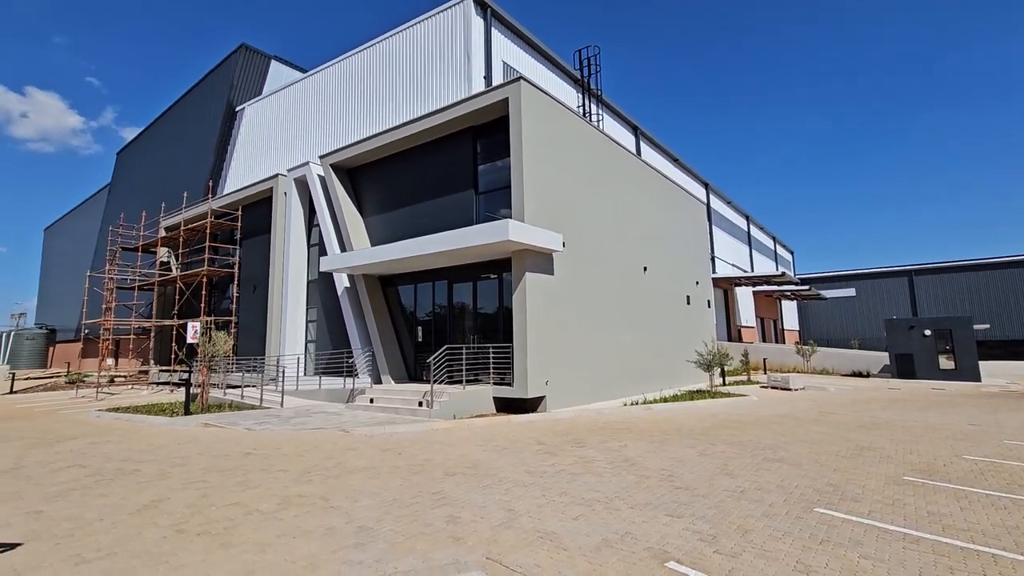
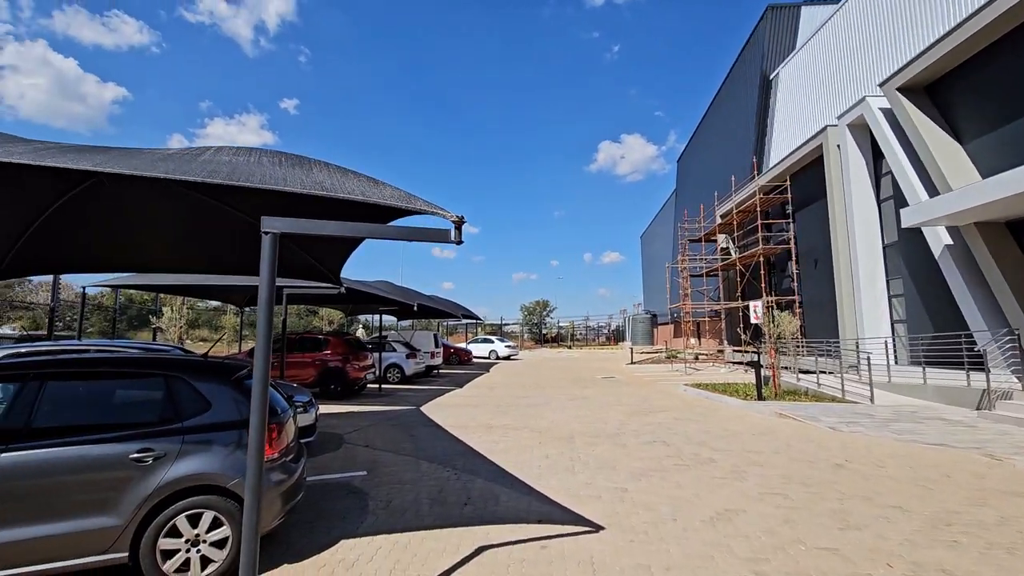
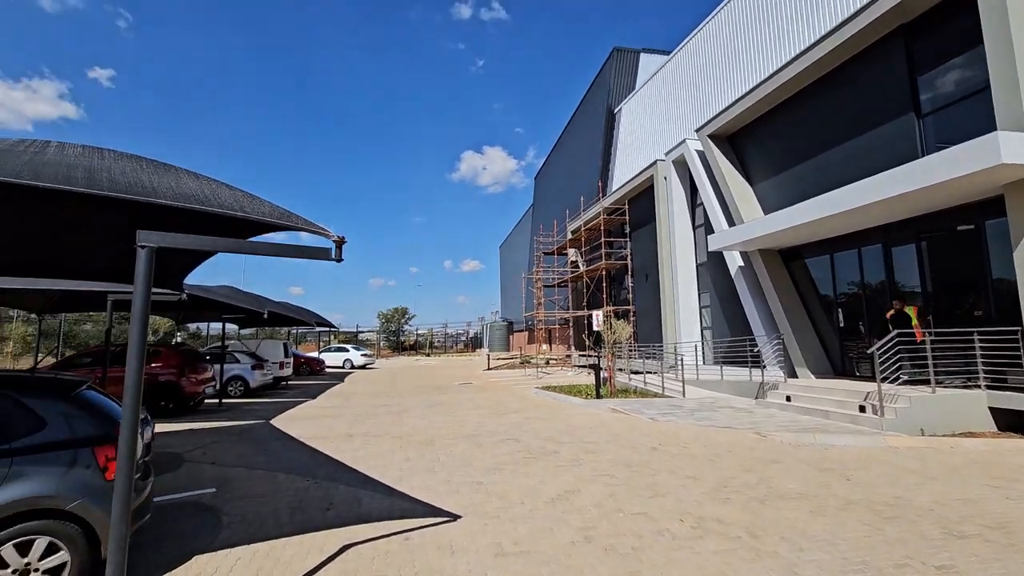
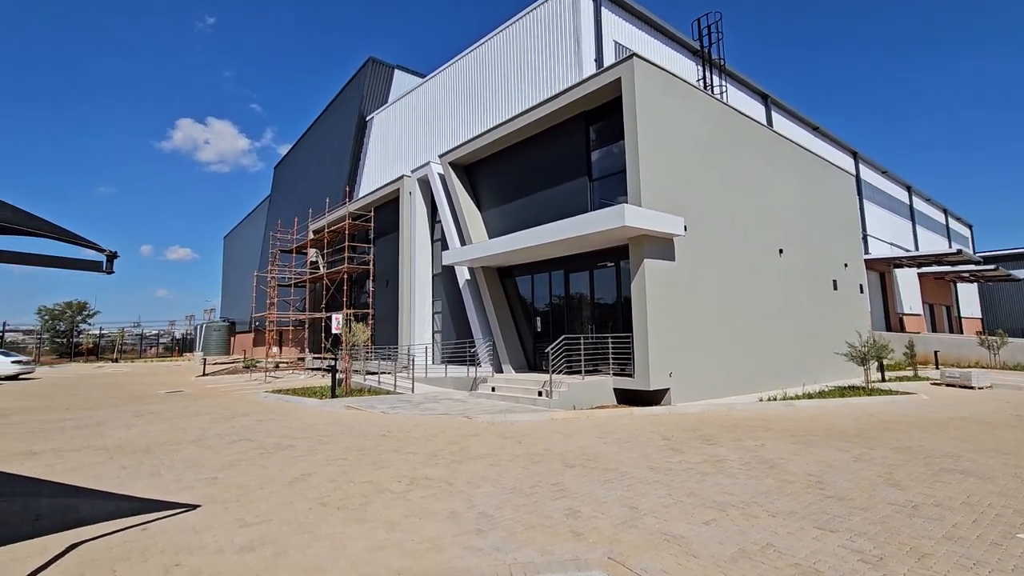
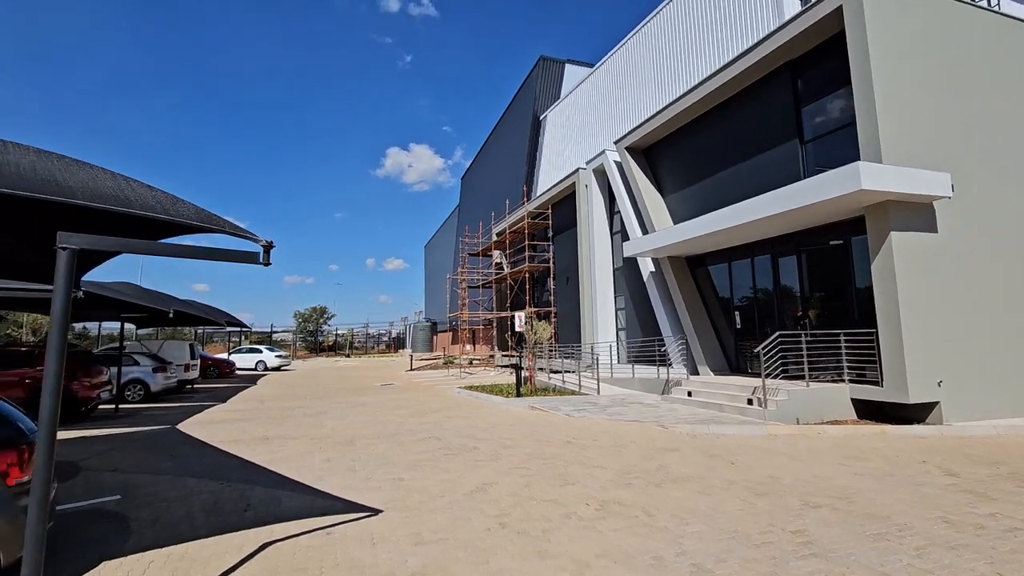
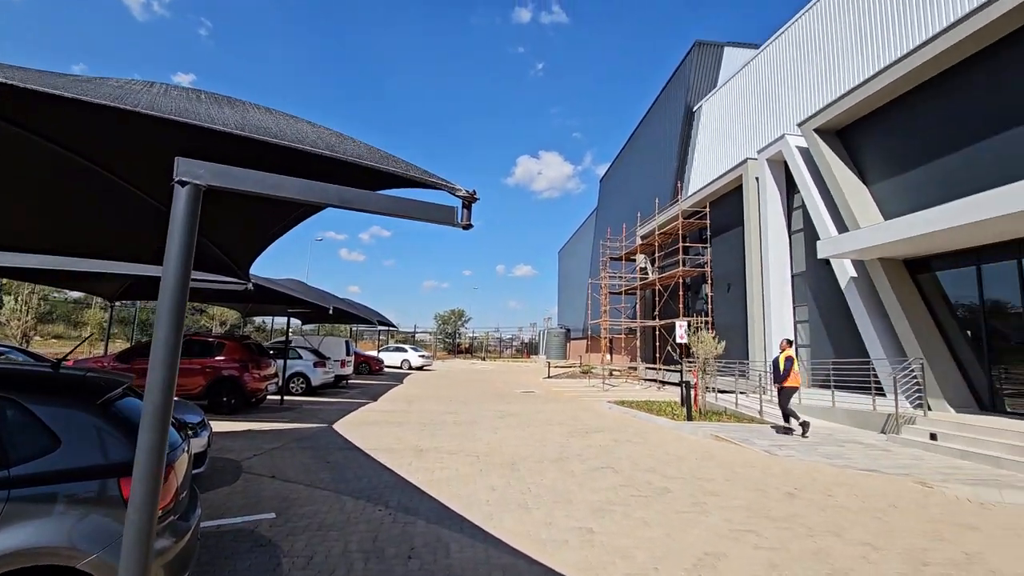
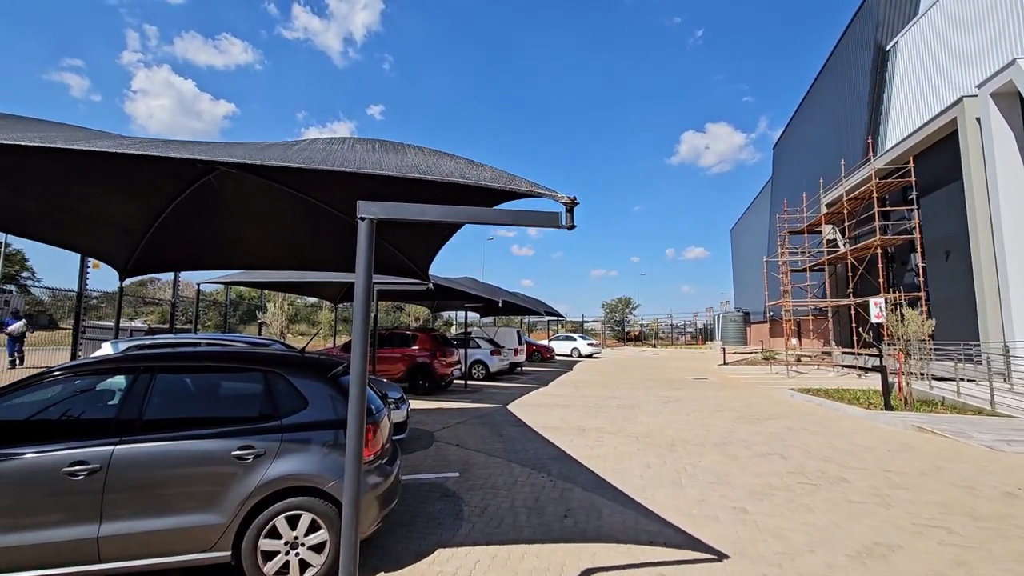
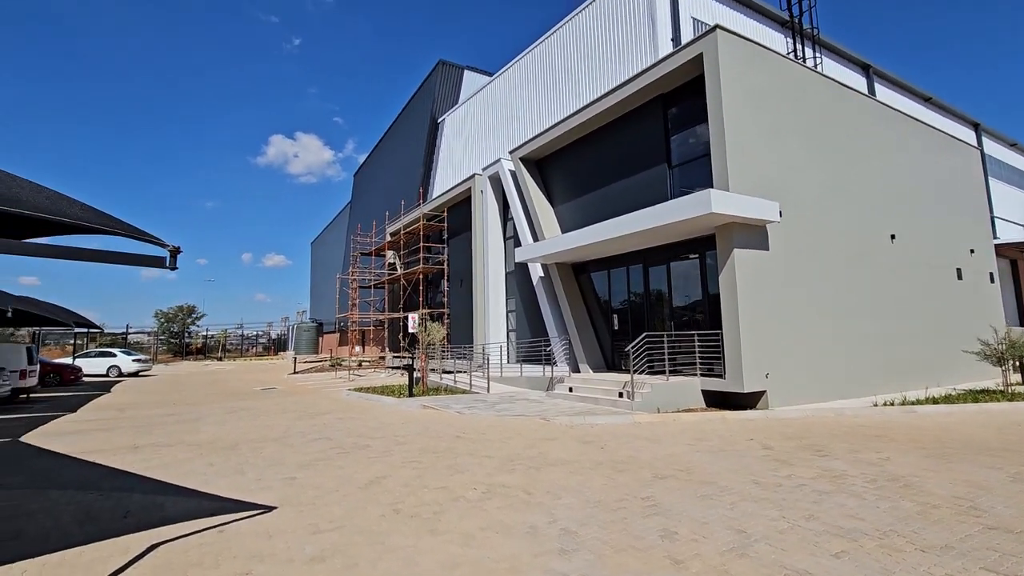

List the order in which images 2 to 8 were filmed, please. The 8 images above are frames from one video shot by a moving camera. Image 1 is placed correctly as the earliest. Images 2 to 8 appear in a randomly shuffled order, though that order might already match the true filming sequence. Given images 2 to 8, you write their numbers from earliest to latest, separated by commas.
4, 8, 5, 3, 2, 7, 6
